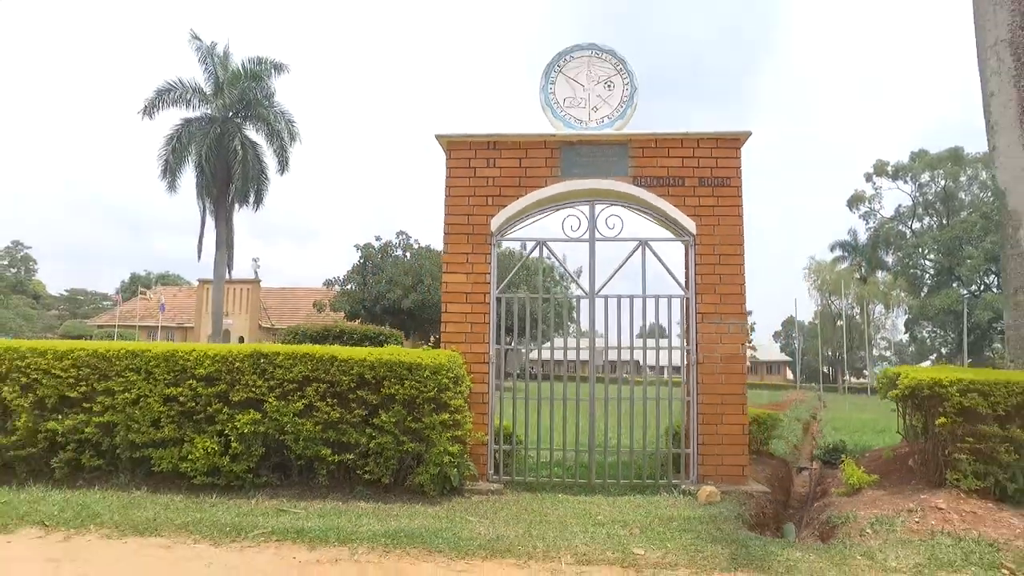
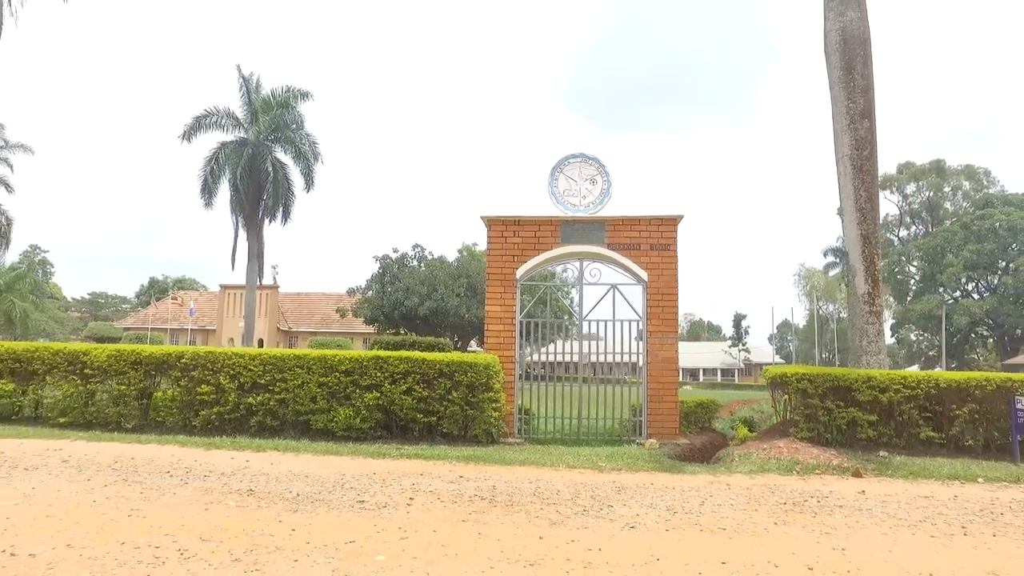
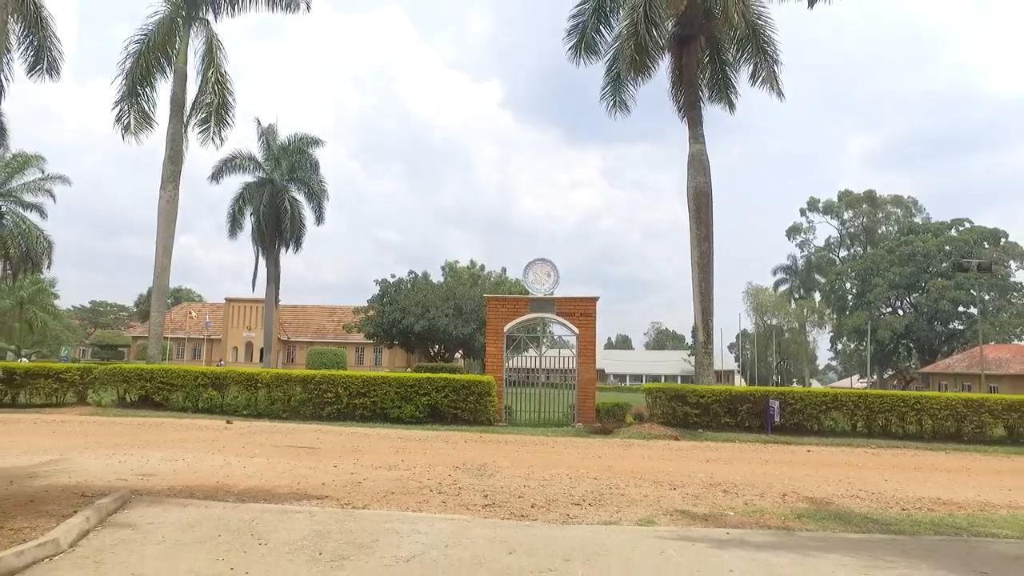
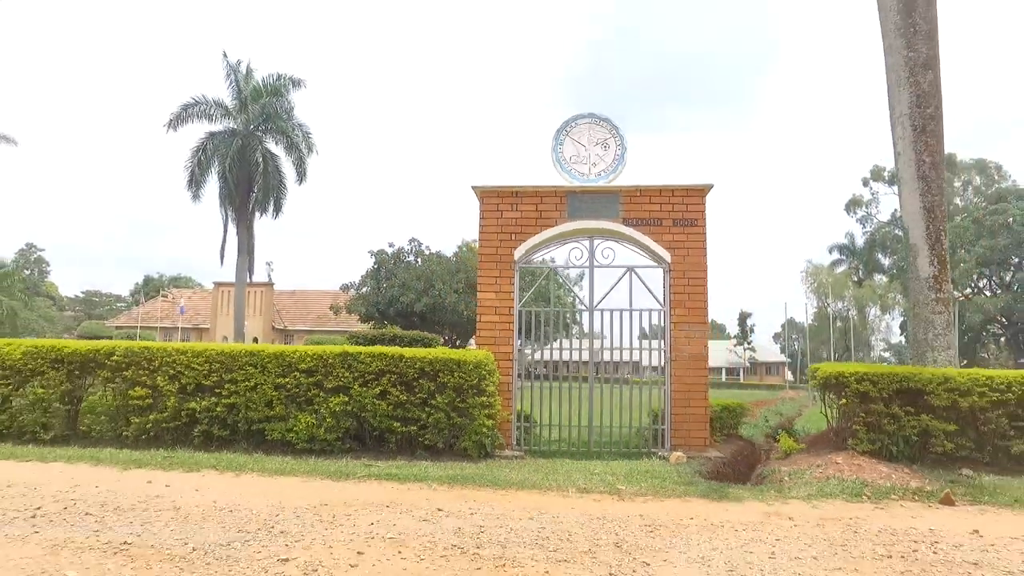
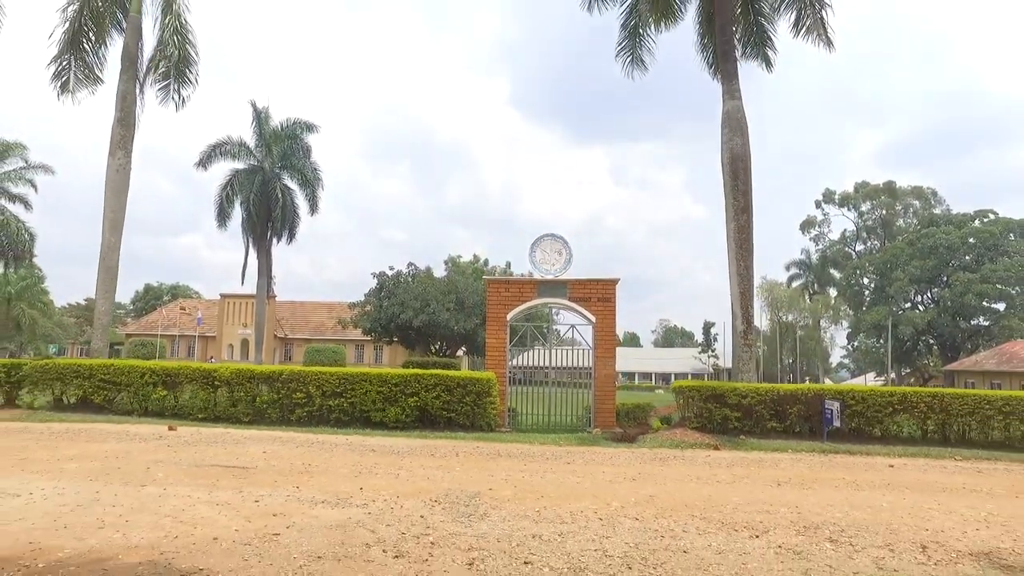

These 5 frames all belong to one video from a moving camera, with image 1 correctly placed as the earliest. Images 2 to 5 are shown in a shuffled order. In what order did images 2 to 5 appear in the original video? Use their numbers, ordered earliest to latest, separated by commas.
4, 2, 5, 3
